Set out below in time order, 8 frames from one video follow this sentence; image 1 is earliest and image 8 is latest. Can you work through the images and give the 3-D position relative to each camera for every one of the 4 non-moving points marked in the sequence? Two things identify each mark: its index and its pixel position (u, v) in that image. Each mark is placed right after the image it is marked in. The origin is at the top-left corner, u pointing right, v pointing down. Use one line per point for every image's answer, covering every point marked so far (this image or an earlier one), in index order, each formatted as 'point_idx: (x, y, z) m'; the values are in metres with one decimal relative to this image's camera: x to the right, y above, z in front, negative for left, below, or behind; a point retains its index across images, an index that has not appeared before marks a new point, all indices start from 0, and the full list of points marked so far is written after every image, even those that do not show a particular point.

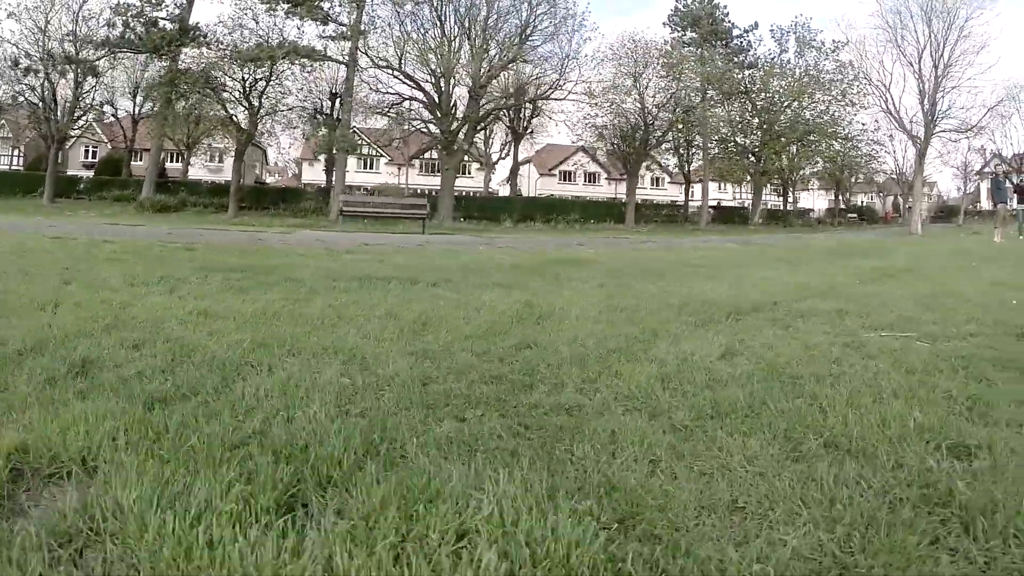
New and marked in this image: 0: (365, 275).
0: (-2.0, +0.2, +8.3) m
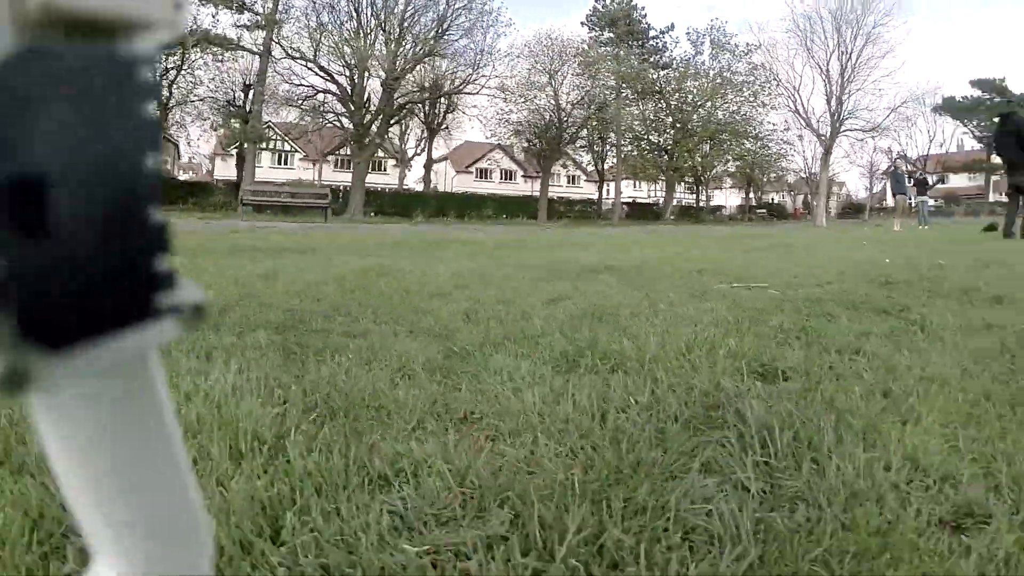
0: (-3.5, +0.5, +7.5) m
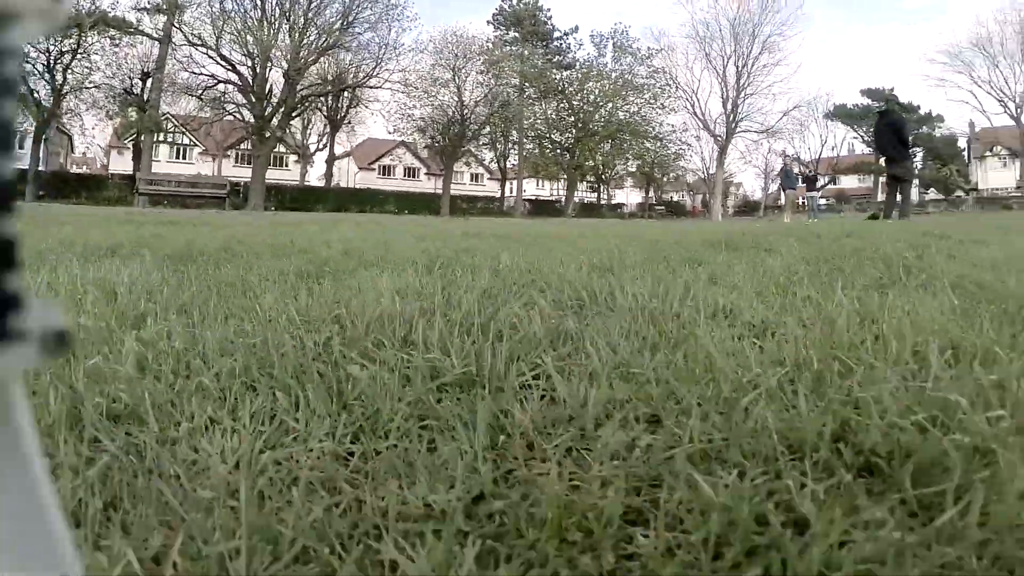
0: (-4.7, +0.7, +7.3) m
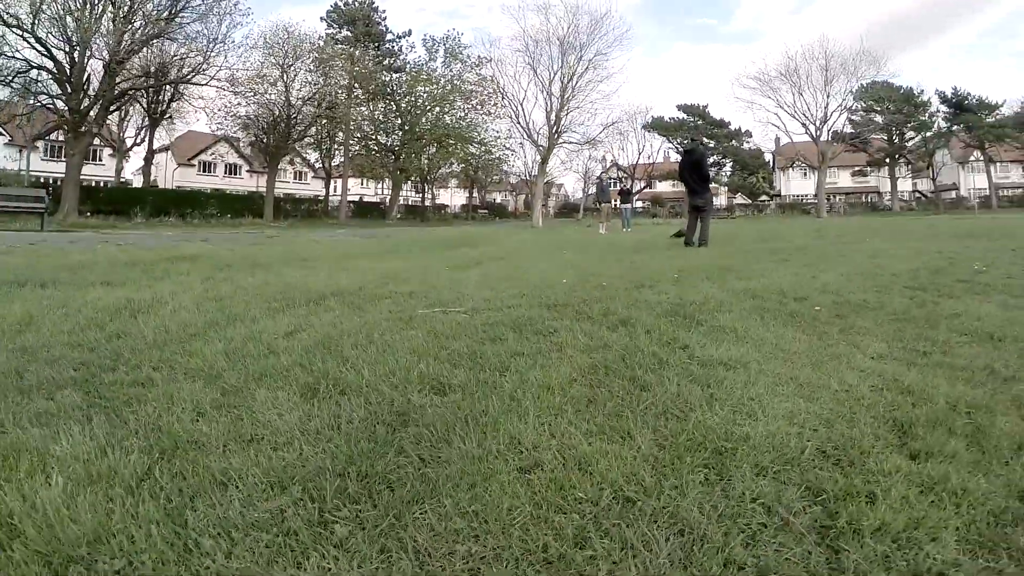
0: (-6.5, +0.1, +6.9) m
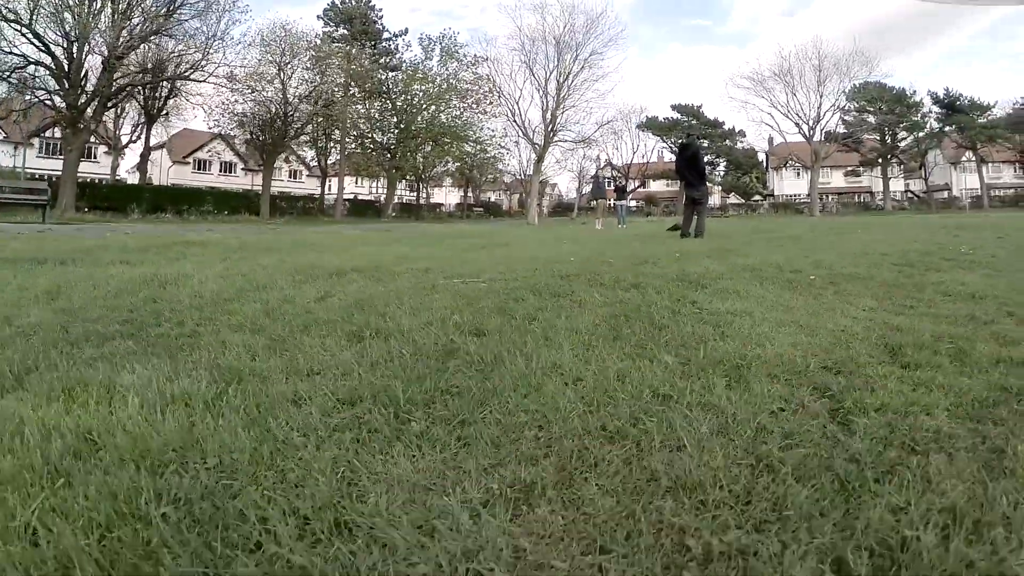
0: (-6.4, +0.4, +7.3) m
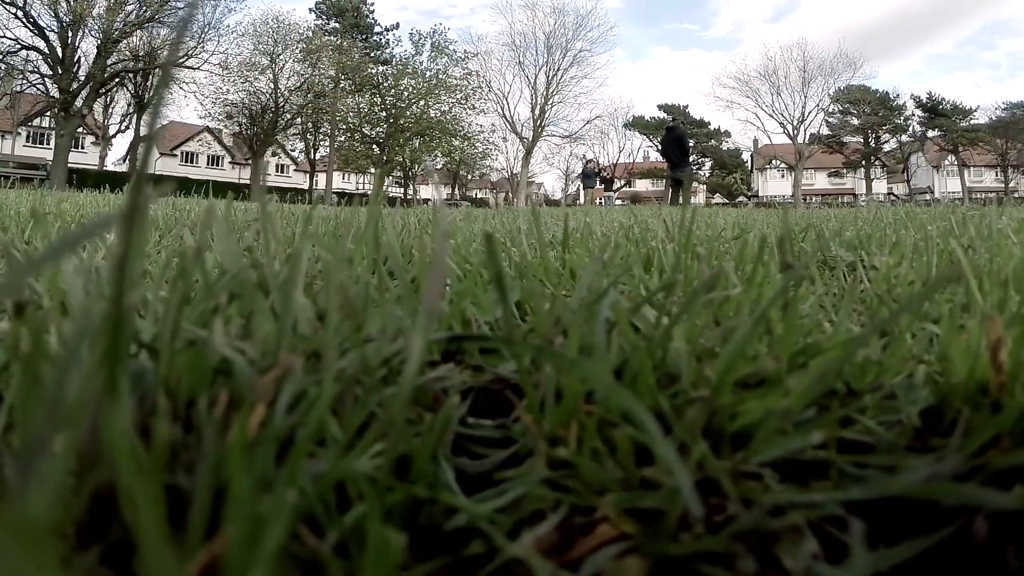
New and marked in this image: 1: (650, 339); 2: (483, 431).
0: (-6.2, +1.2, +8.0) m
1: (+0.1, 0.0, +0.5) m
2: (0.0, -0.1, +0.5) m
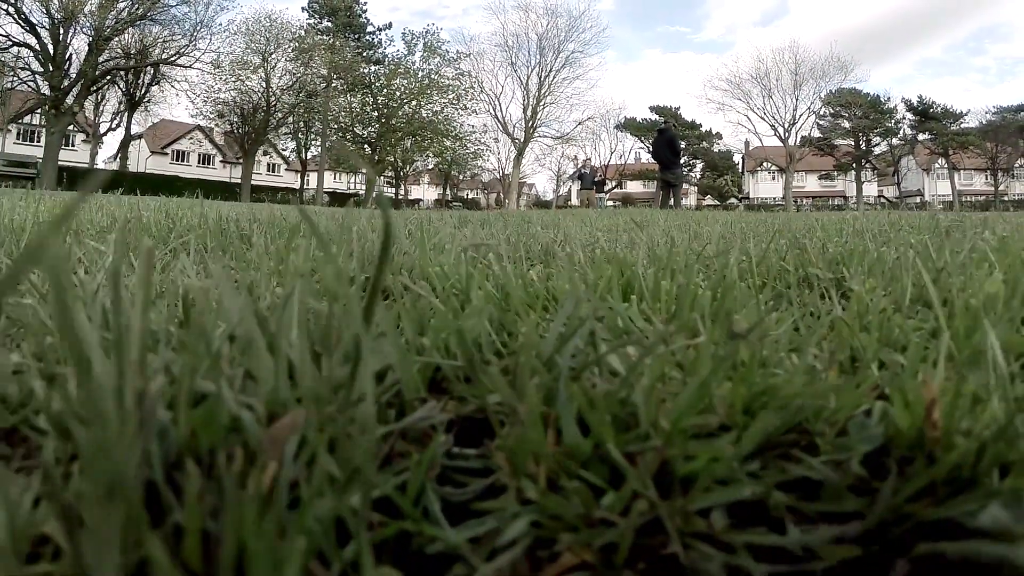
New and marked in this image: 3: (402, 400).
0: (-6.3, +1.2, +7.9) m
1: (+0.1, -0.1, +0.6) m
2: (0.0, -0.2, +0.5) m
3: (-0.1, -0.1, +0.6) m
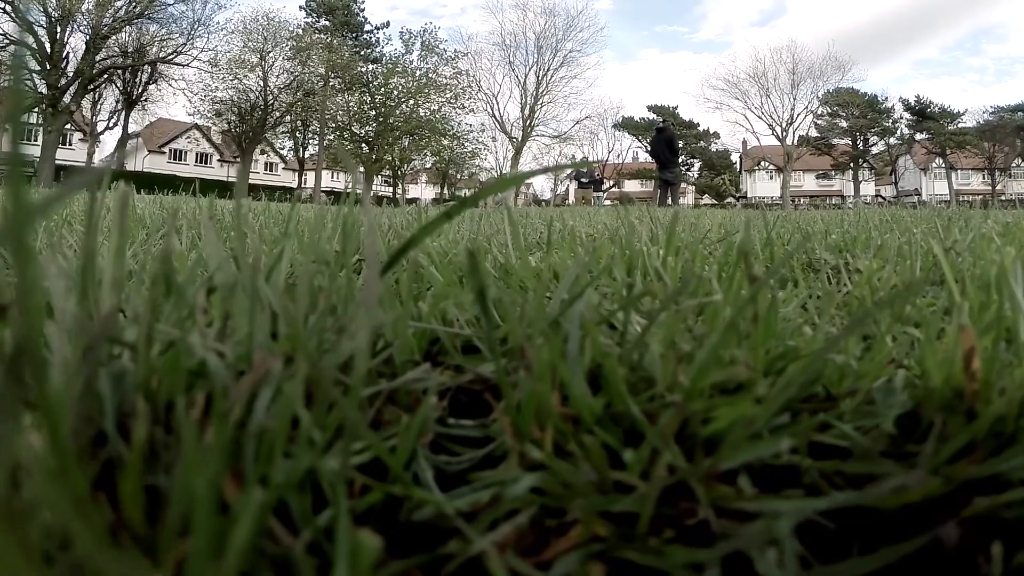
0: (-6.3, +1.3, +7.9) m
1: (+0.1, 0.0, +0.5) m
2: (0.0, -0.1, +0.5) m
3: (-0.1, -0.1, +0.6) m
